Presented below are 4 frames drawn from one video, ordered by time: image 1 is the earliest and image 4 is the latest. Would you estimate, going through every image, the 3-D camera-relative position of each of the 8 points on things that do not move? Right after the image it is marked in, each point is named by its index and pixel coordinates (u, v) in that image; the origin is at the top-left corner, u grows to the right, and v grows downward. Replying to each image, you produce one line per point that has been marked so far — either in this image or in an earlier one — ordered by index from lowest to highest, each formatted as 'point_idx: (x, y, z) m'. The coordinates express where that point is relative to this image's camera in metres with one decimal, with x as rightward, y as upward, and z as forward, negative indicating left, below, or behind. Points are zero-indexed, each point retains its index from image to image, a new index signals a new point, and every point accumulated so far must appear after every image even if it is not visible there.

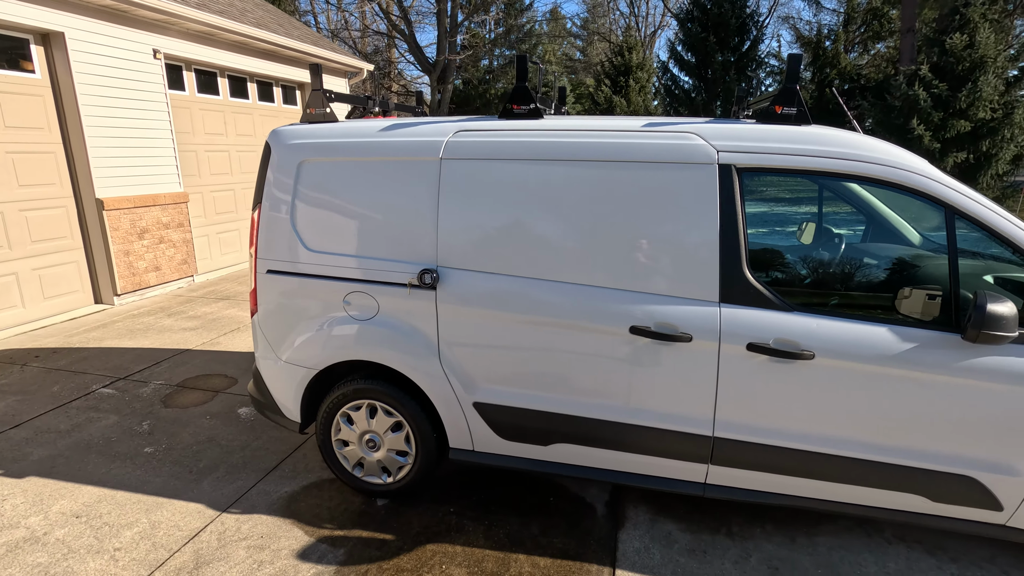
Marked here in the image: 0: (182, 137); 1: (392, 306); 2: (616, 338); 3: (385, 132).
0: (-4.5, +2.1, +7.4) m
1: (-0.6, -0.1, +2.6) m
2: (+0.5, -0.2, +2.4) m
3: (-0.6, +0.8, +2.7) m
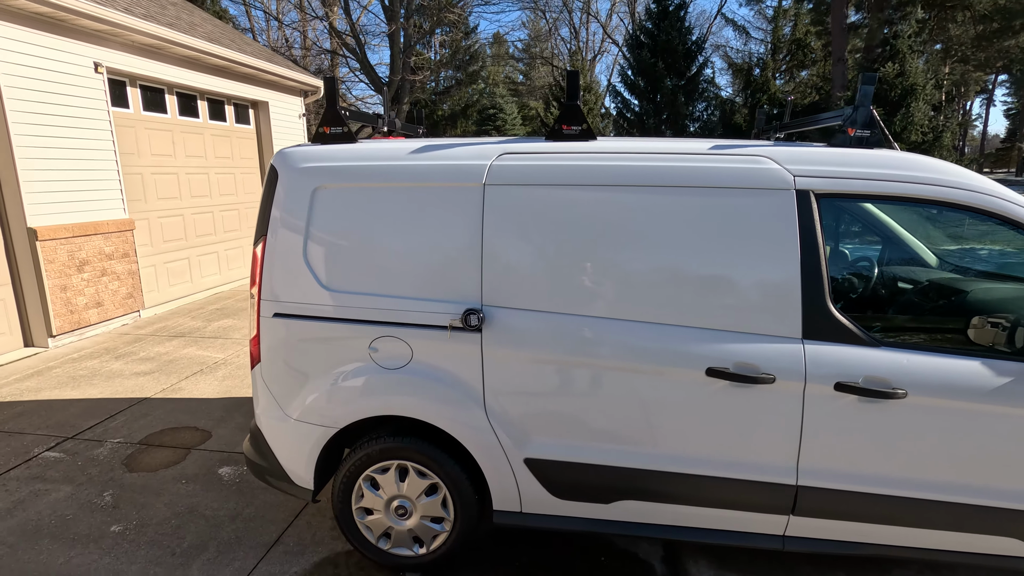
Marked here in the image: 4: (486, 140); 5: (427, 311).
0: (-4.8, +1.6, +6.7) m
1: (-0.4, -0.3, +2.3) m
2: (+0.7, -0.4, +2.2) m
3: (-0.4, +0.6, +2.4) m
4: (-0.1, +0.7, +2.5) m
5: (-0.4, -0.1, +2.3) m
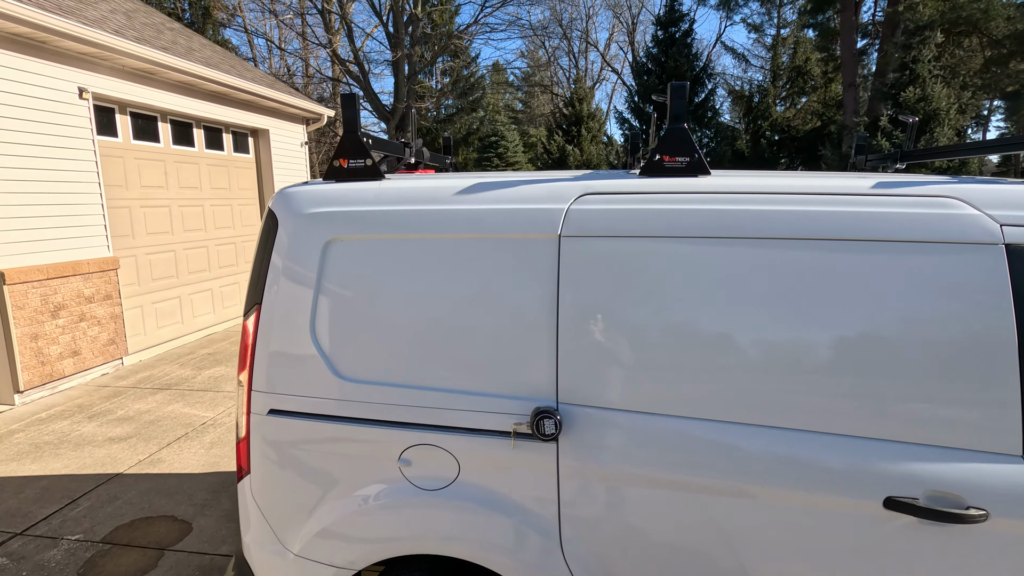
0: (-4.5, +1.1, +6.1) m
1: (-0.1, -0.6, +1.7) m
2: (+1.0, -0.6, +1.5) m
3: (-0.2, +0.3, +1.8) m
4: (+0.1, +0.4, +1.9) m
5: (-0.1, -0.4, +1.7) m
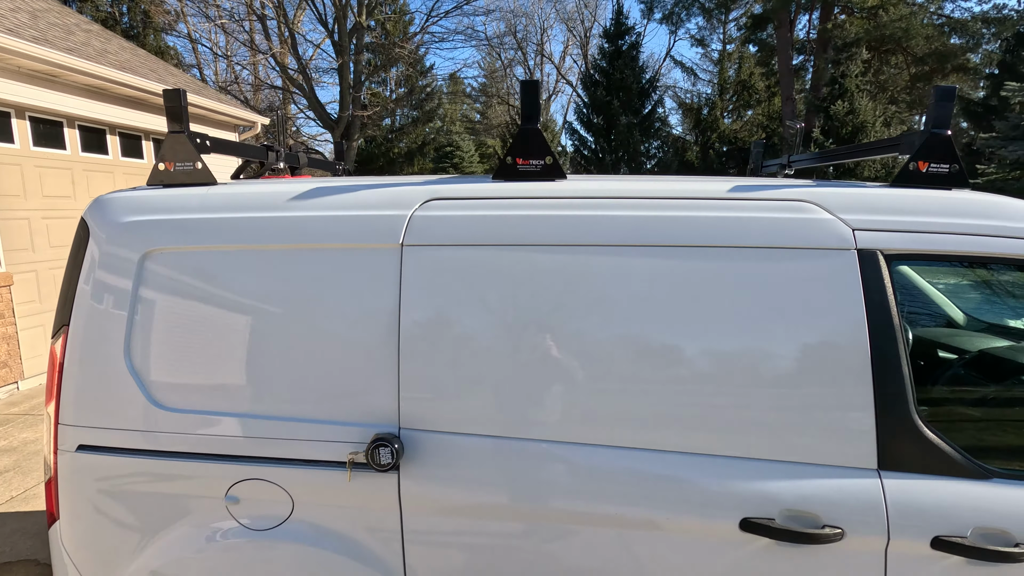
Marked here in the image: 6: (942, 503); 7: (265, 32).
0: (-5.3, +0.9, +5.6) m
1: (-0.5, -0.6, +1.5) m
2: (+0.5, -0.7, +1.4) m
3: (-0.6, +0.3, +1.6) m
4: (-0.3, +0.4, +1.8) m
5: (-0.5, -0.4, +1.5) m
6: (+1.1, -0.6, +1.4) m
7: (-8.5, +8.8, +18.6) m
